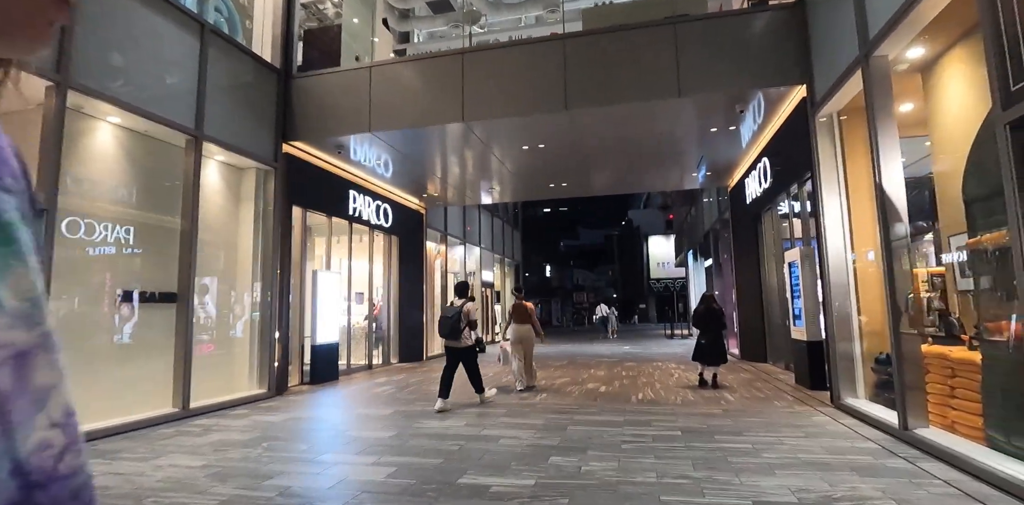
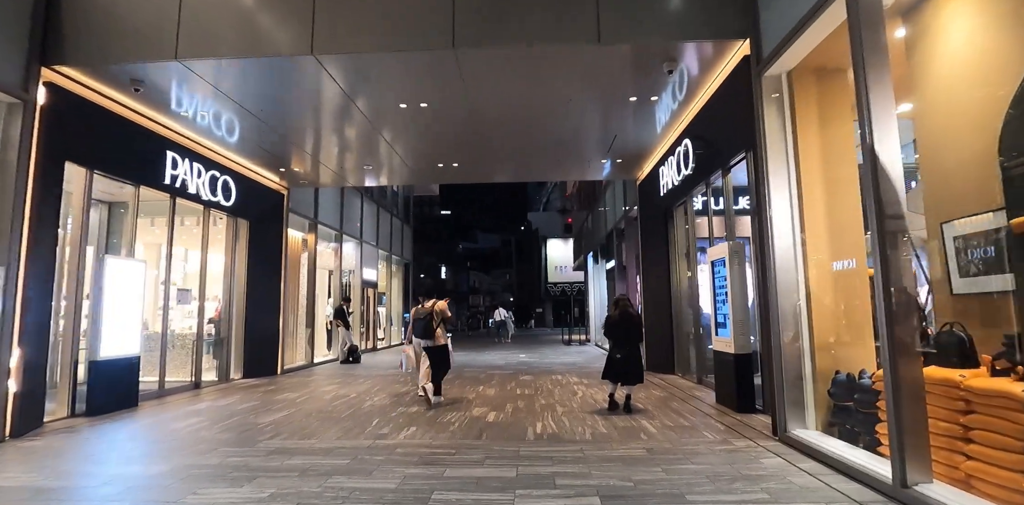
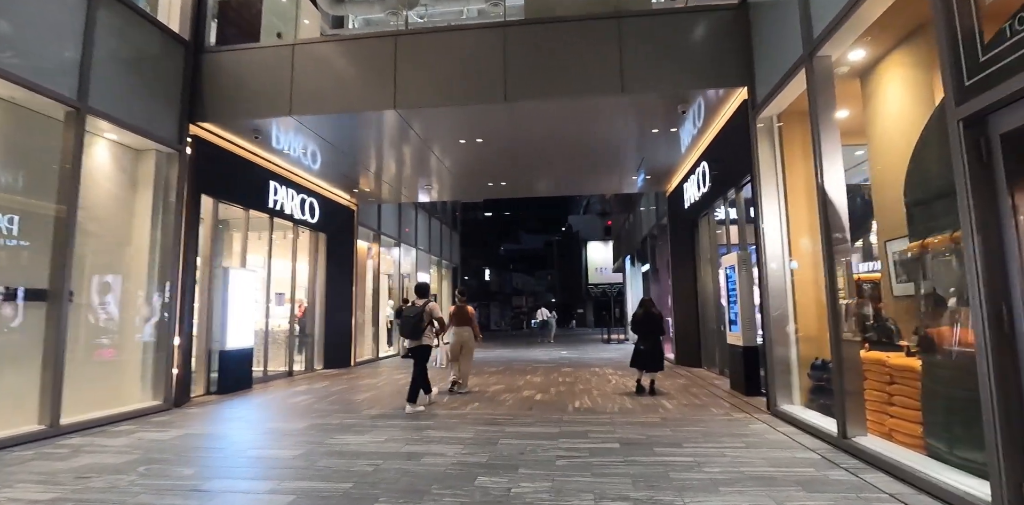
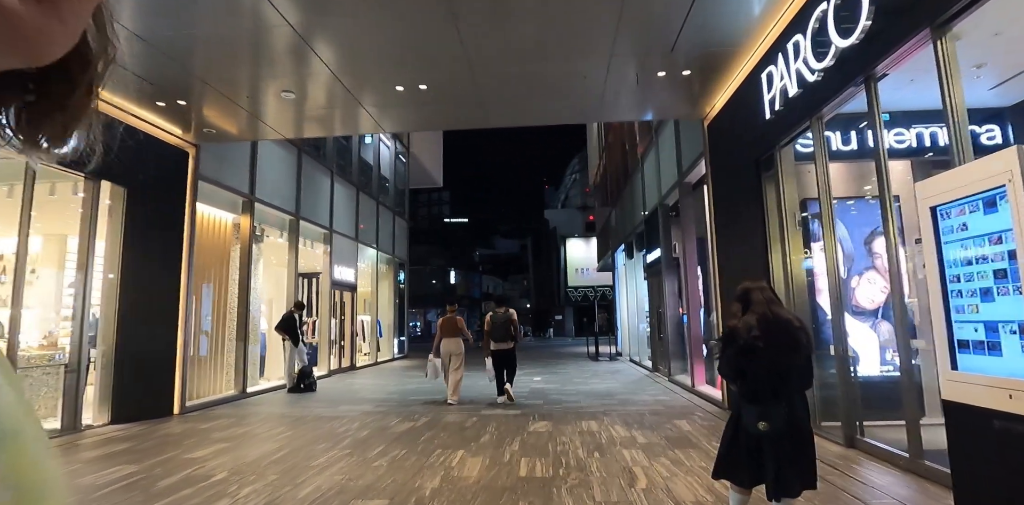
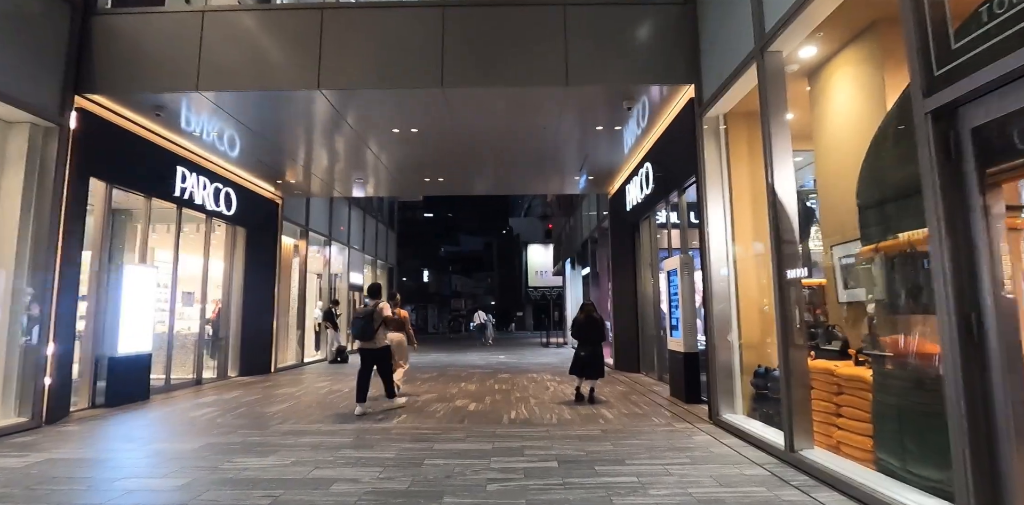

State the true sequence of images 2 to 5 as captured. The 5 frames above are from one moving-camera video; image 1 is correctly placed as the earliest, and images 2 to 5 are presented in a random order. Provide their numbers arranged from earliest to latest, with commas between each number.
3, 5, 2, 4
